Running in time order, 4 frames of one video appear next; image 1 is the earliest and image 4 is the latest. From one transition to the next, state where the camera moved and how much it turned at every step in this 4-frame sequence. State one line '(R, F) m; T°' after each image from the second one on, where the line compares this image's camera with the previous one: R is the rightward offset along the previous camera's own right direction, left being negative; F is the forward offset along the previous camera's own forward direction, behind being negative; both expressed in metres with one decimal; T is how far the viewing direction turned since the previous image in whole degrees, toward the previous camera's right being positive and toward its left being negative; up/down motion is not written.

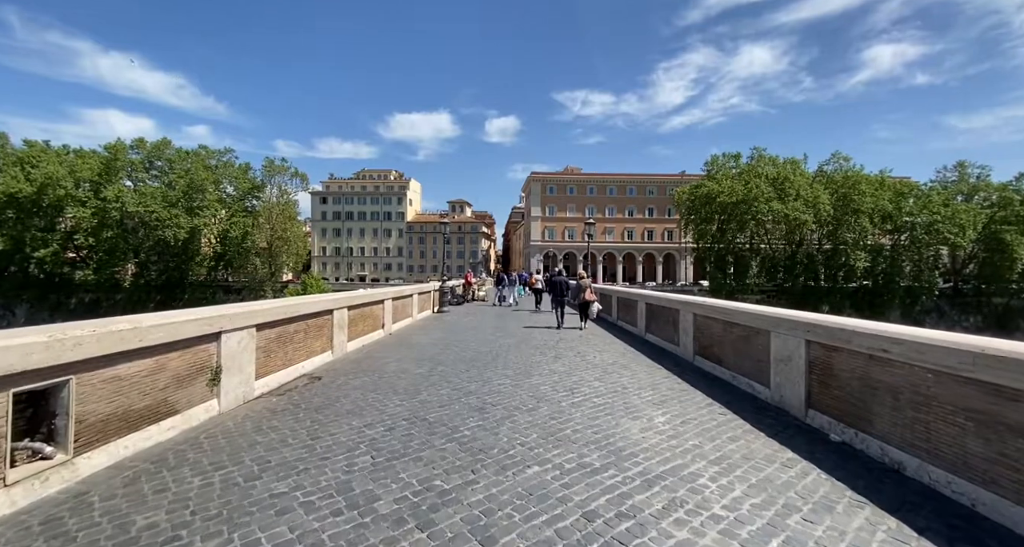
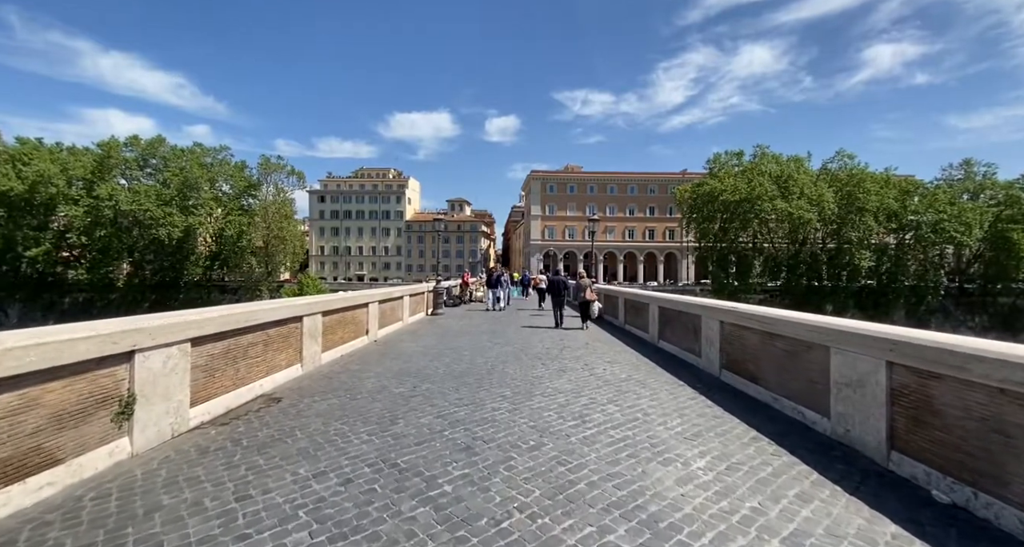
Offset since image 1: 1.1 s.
(0.0, +1.2) m; 0°
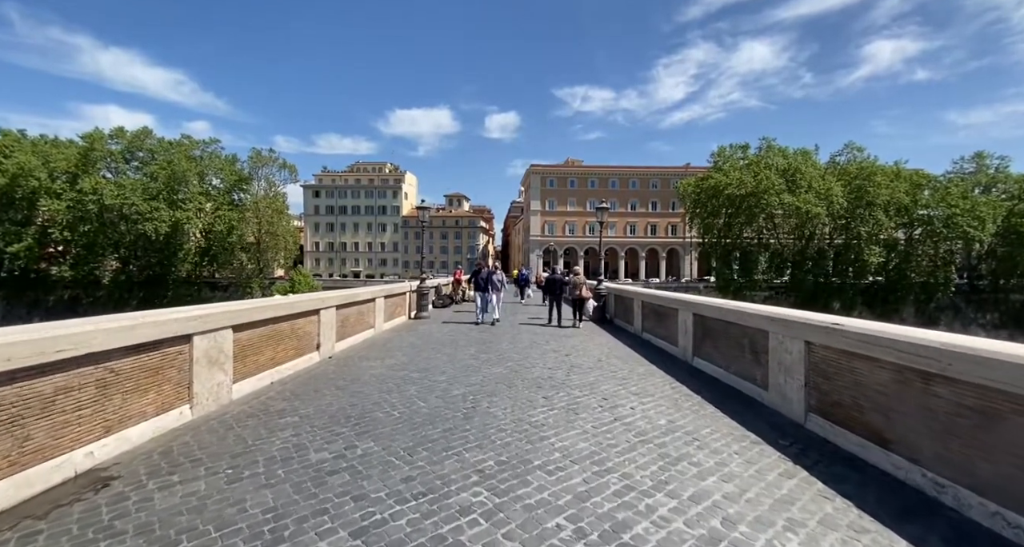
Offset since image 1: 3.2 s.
(+0.1, +2.5) m; 0°
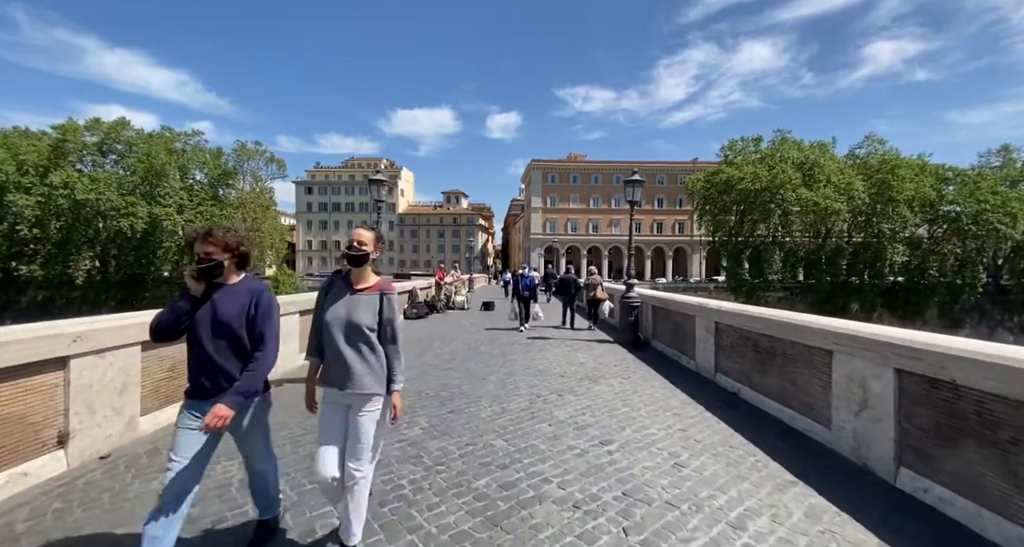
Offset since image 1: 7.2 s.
(+0.2, +4.8) m; 0°
